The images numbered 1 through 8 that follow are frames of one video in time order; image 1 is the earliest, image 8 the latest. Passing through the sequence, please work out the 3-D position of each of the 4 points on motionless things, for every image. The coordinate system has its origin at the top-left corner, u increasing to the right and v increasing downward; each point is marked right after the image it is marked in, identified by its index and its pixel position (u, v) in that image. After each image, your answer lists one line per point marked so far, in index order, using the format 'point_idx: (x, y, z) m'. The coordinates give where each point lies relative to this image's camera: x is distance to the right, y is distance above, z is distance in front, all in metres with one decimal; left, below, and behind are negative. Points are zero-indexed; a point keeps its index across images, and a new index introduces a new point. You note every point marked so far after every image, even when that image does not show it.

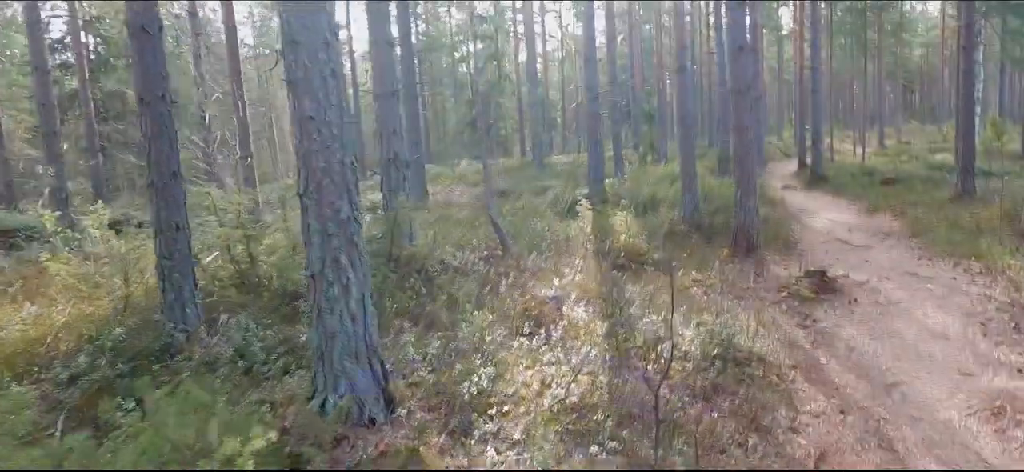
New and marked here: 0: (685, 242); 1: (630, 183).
0: (+3.0, -0.1, +11.6) m
1: (+3.2, +1.4, +17.8) m
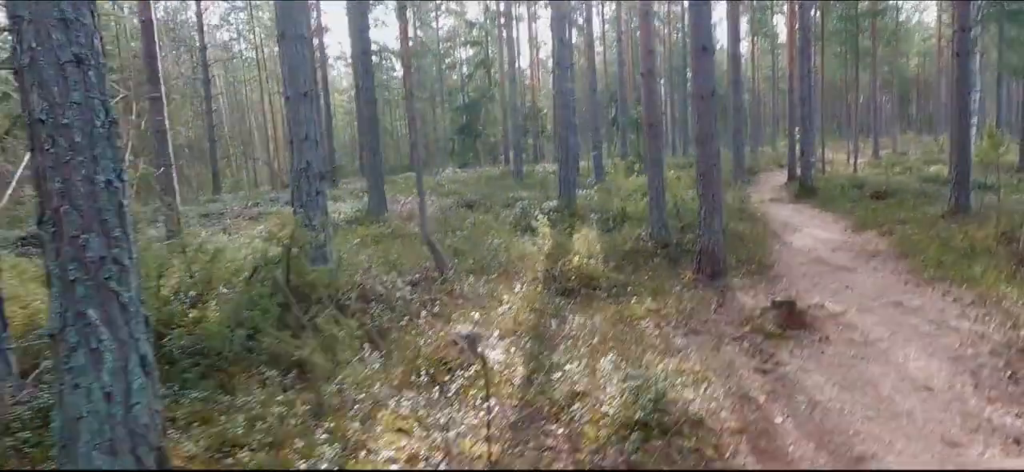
0: (+2.1, -0.4, +10.5) m
1: (+2.3, +1.0, +16.8) m
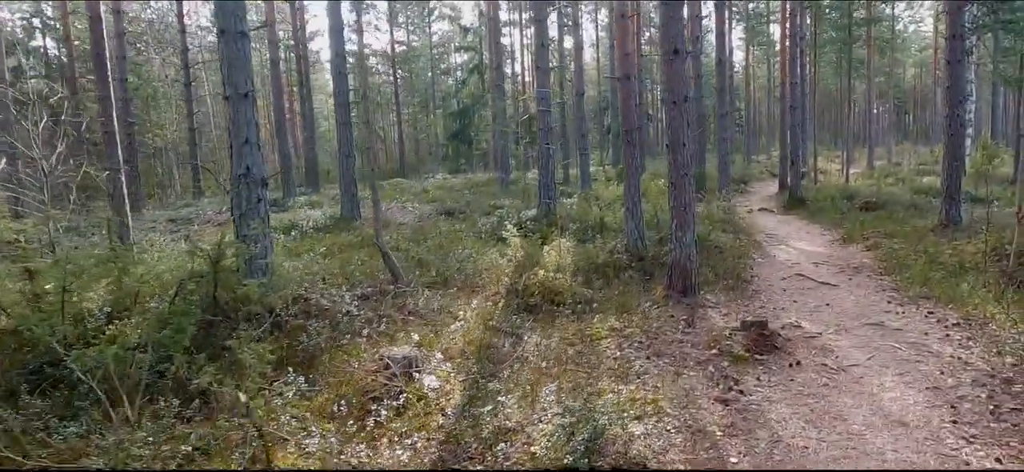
0: (+1.6, -0.6, +9.9) m
1: (+1.8, +0.8, +16.3) m
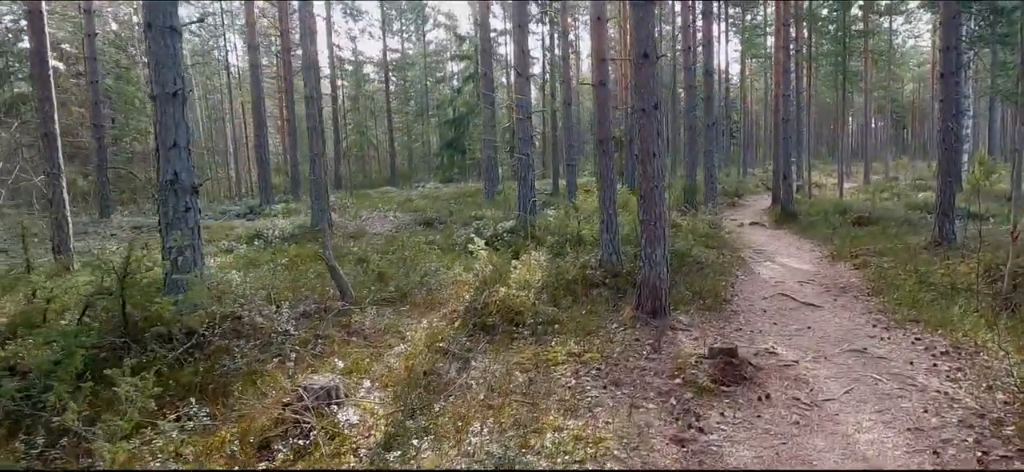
0: (+1.1, -0.8, +9.3) m
1: (+1.3, +0.5, +15.7) m
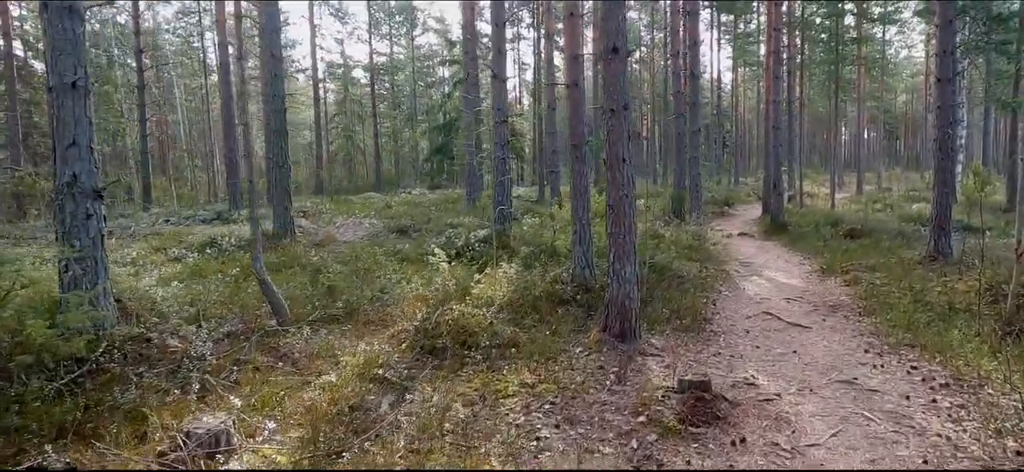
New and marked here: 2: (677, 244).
0: (+0.5, -1.0, +8.5) m
1: (+0.7, +0.3, +14.9) m
2: (+3.4, -0.2, +13.7) m
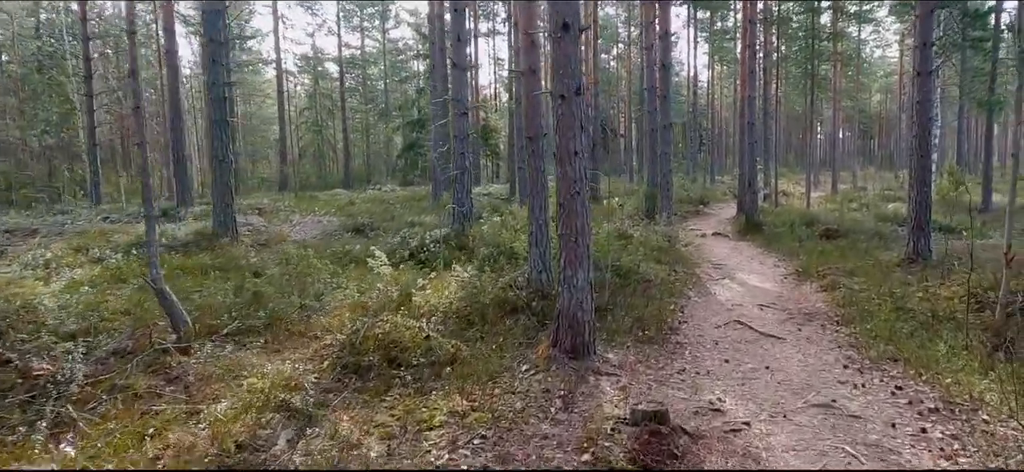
0: (-0.1, -1.0, +7.7) m
1: (-0.2, +0.3, +14.0) m
2: (+2.6, -0.2, +12.9) m
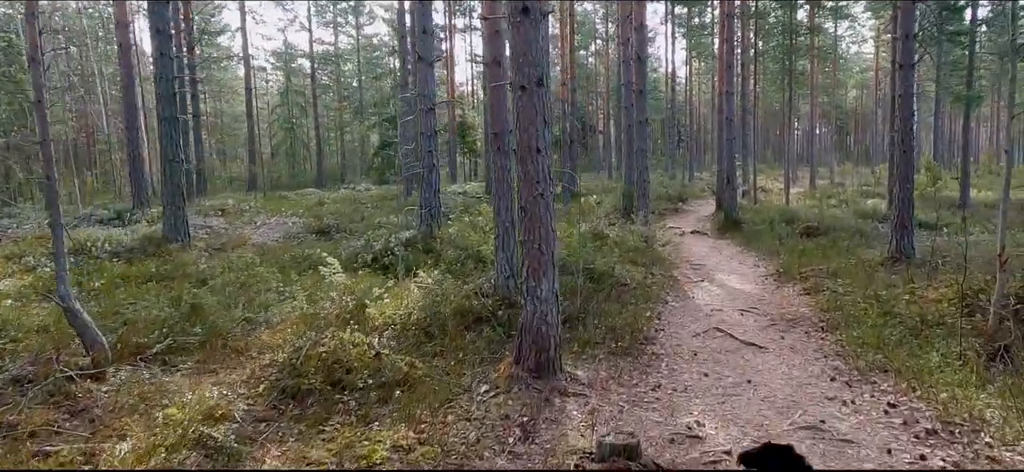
0: (-0.5, -1.1, +7.0) m
1: (-0.8, +0.2, +13.4) m
2: (+2.0, -0.2, +12.3) m
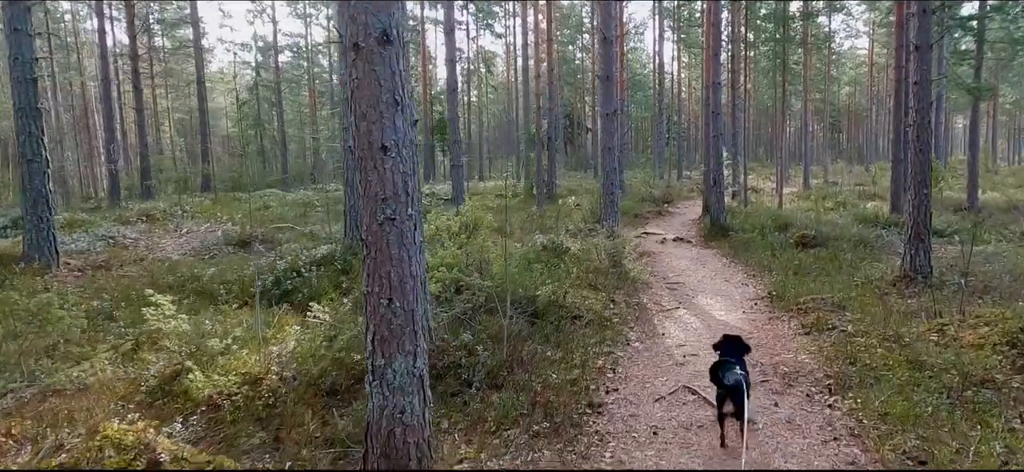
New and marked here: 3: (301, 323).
0: (-1.4, -1.3, +4.9) m
1: (-1.7, 0.0, +11.2) m
2: (+1.1, -0.4, +10.2) m
3: (-2.2, -0.9, +7.1) m
